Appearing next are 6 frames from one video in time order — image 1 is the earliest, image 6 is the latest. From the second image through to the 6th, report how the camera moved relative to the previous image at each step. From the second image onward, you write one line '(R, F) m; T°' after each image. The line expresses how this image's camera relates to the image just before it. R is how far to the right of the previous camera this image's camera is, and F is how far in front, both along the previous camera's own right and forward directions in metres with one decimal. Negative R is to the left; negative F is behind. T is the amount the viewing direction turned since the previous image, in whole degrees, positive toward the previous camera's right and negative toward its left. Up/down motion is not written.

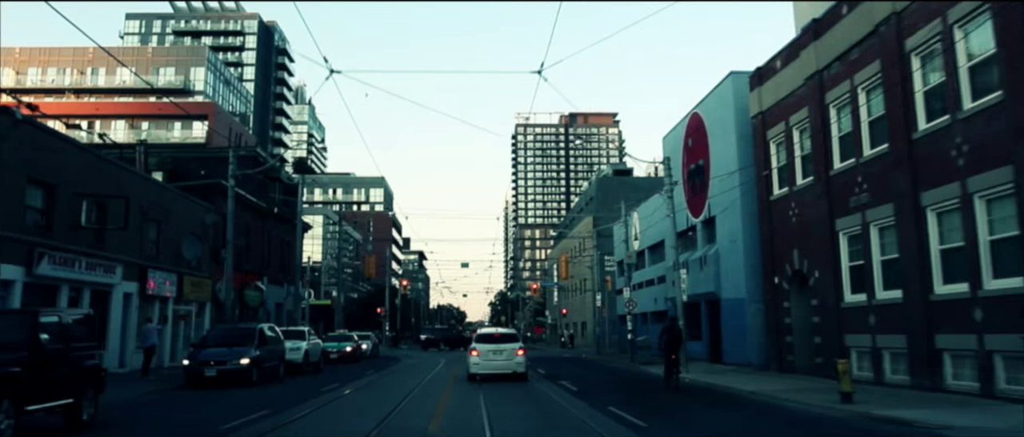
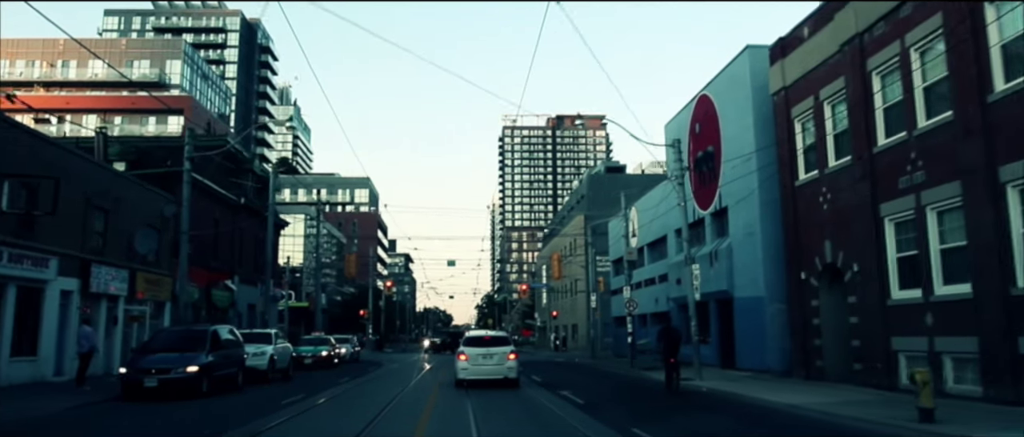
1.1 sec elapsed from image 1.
(-0.2, +3.2) m; +1°
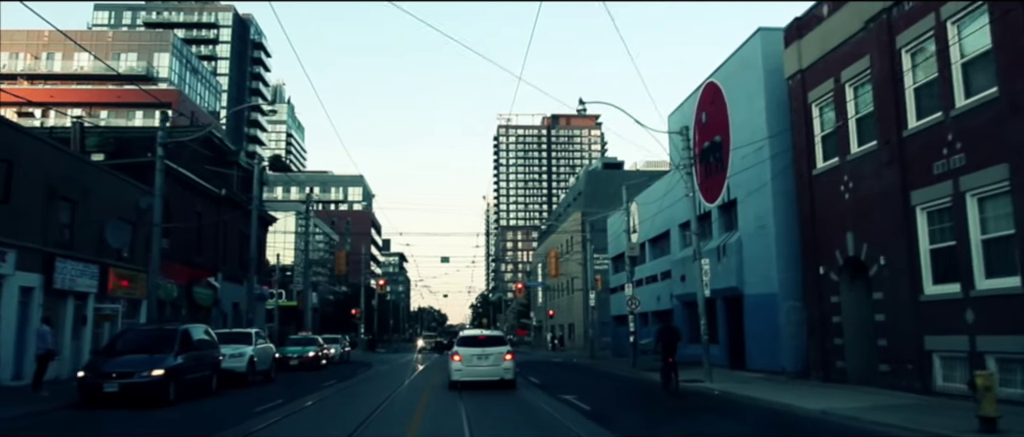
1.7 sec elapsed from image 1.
(-0.1, +1.7) m; 0°
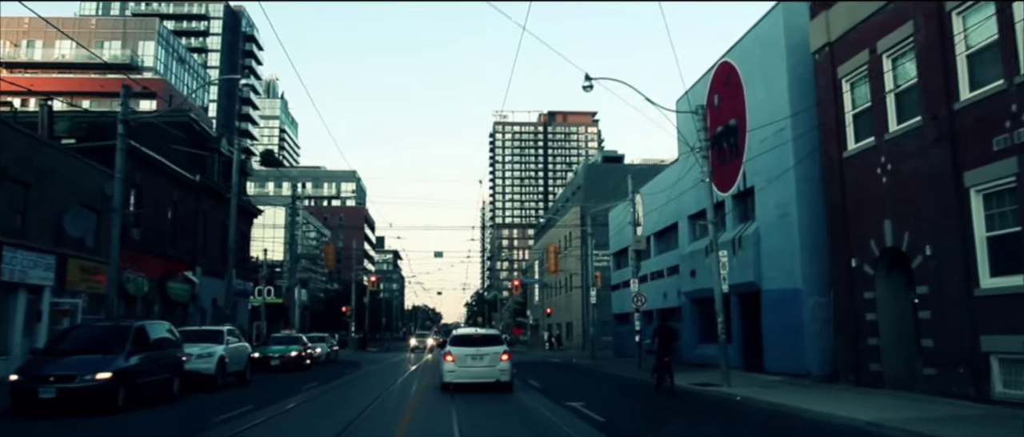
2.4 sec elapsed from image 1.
(-0.1, +2.3) m; 0°
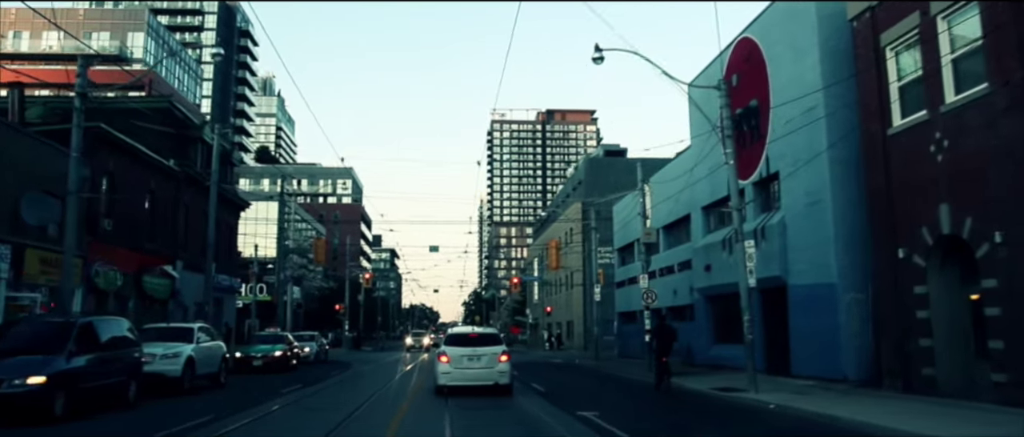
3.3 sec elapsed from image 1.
(-0.2, +2.3) m; 0°
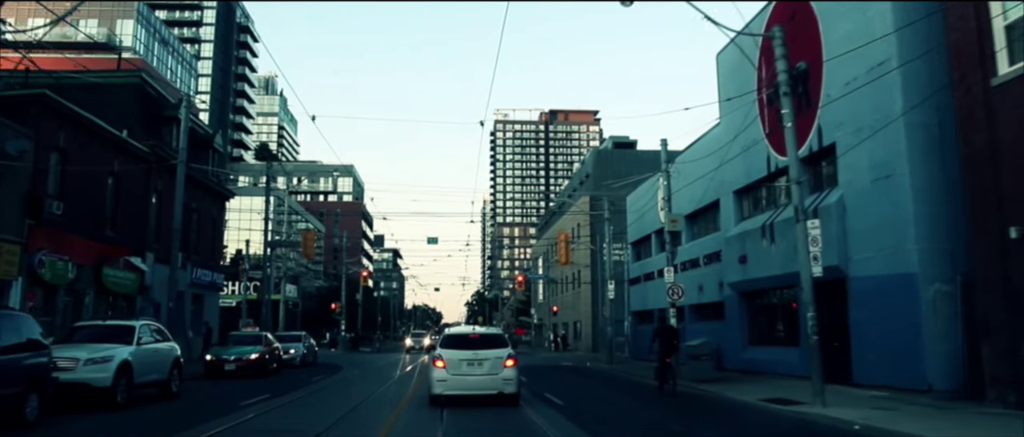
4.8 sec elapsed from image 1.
(-0.1, +3.7) m; 0°
